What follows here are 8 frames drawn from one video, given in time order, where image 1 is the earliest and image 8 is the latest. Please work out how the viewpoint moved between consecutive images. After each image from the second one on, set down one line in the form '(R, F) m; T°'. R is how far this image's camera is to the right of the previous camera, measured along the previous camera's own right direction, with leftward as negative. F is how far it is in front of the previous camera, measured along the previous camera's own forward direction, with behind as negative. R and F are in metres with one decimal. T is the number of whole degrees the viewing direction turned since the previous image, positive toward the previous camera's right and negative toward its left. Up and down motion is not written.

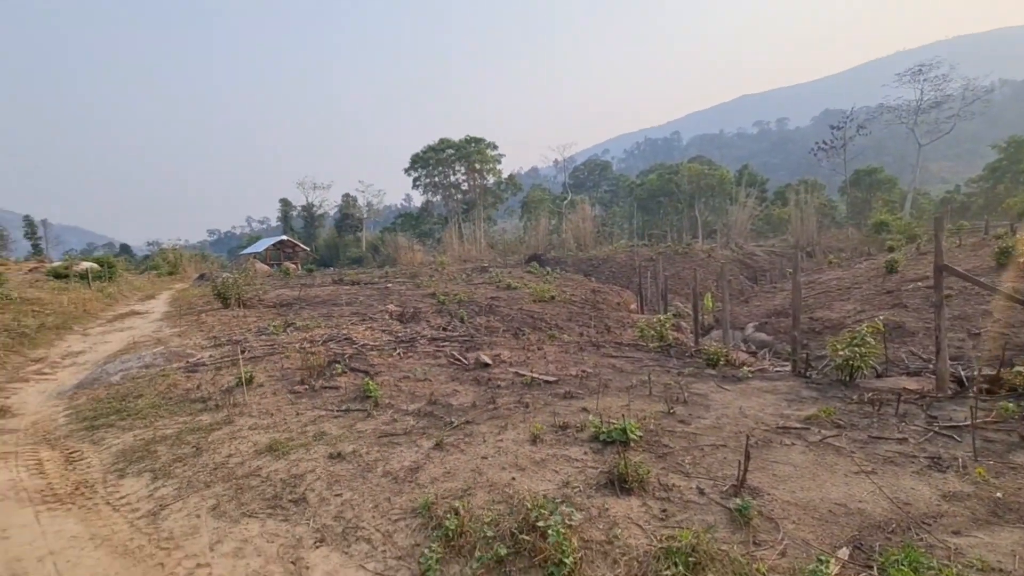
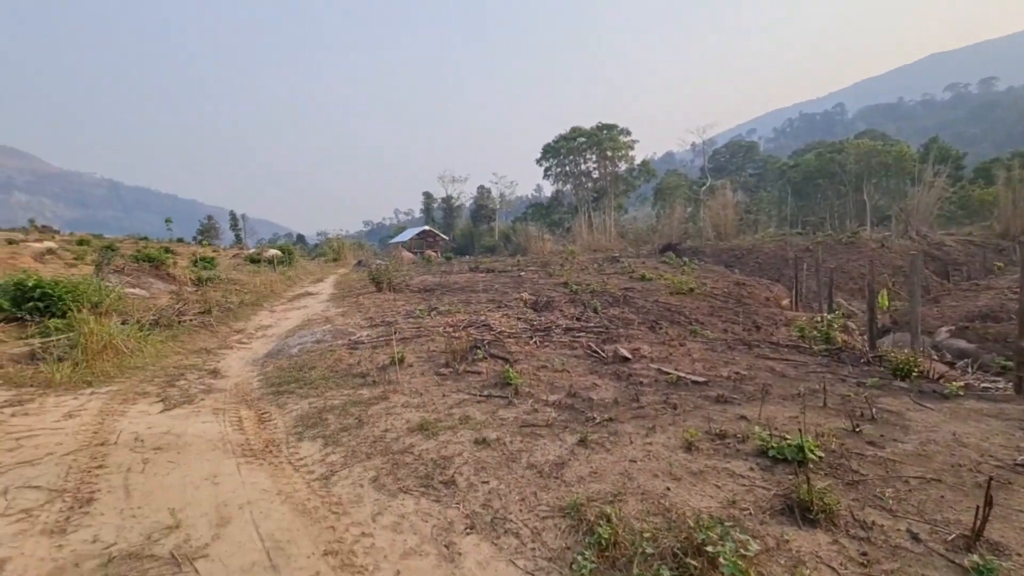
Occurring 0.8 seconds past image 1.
(-0.2, +0.1) m; -15°
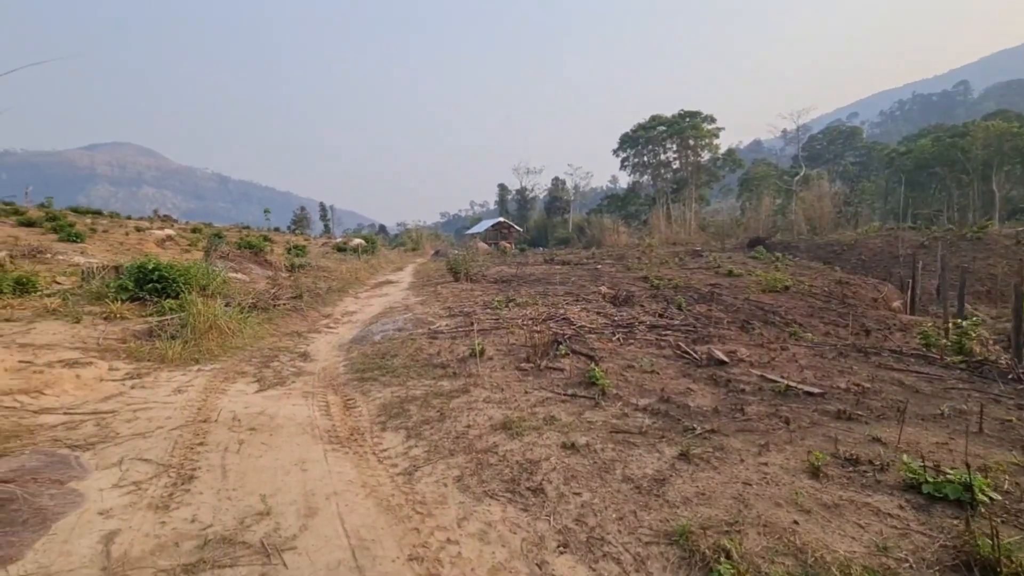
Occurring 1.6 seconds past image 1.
(-0.1, +0.2) m; -8°
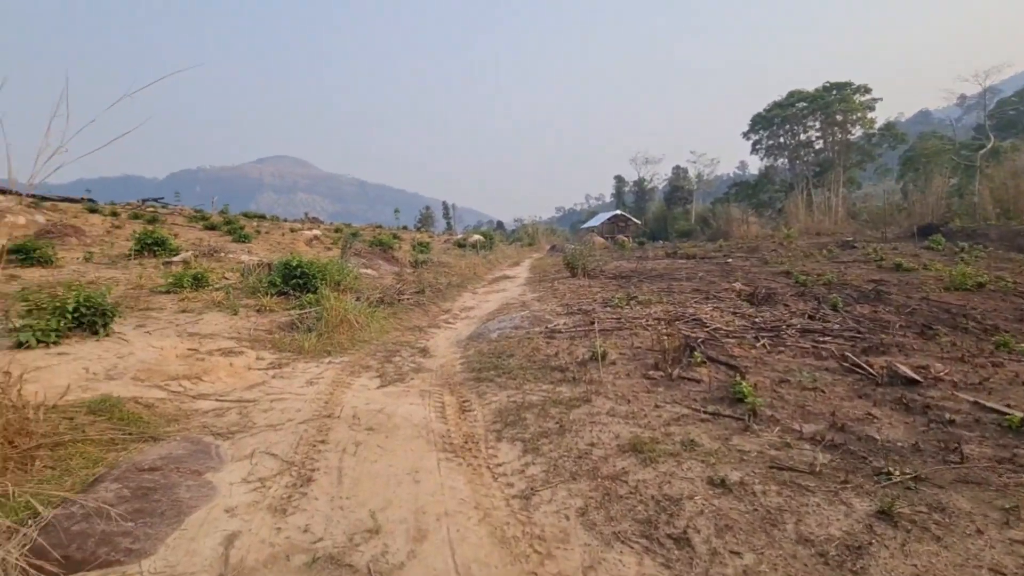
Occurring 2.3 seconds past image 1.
(-0.1, +0.4) m; -13°
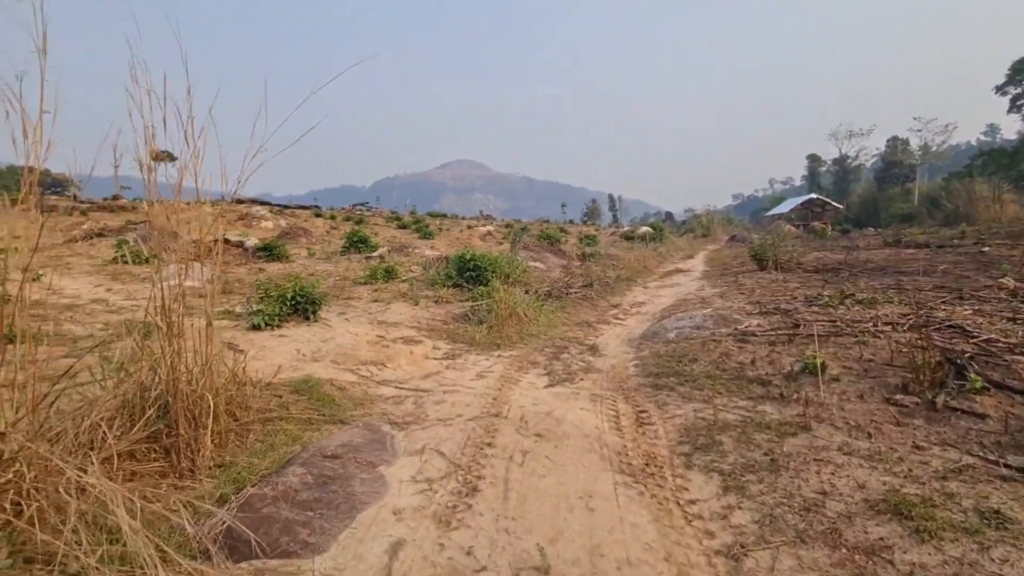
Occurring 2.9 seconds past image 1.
(-0.1, +0.5) m; -19°
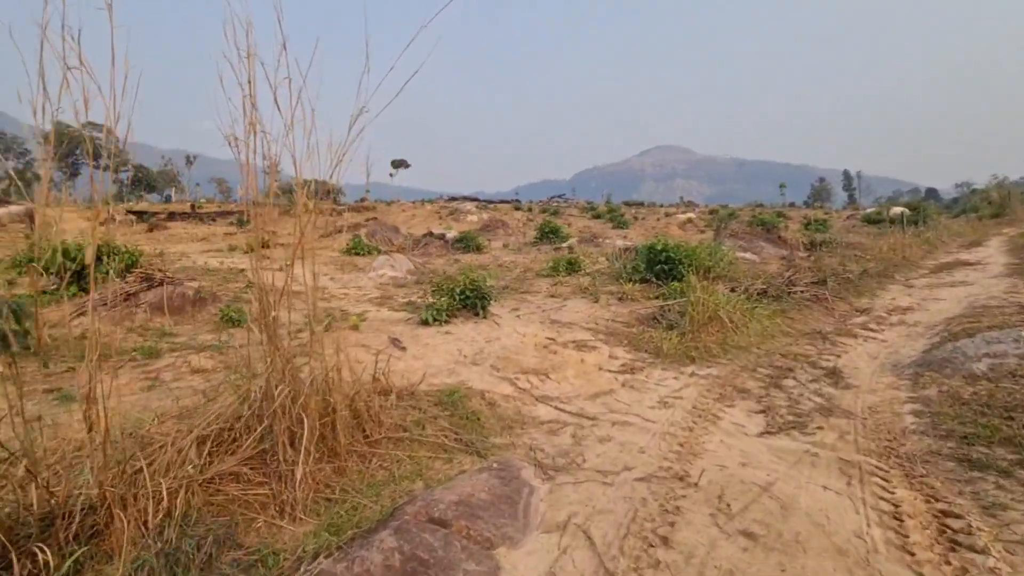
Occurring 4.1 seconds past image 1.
(0.0, +1.1) m; -23°
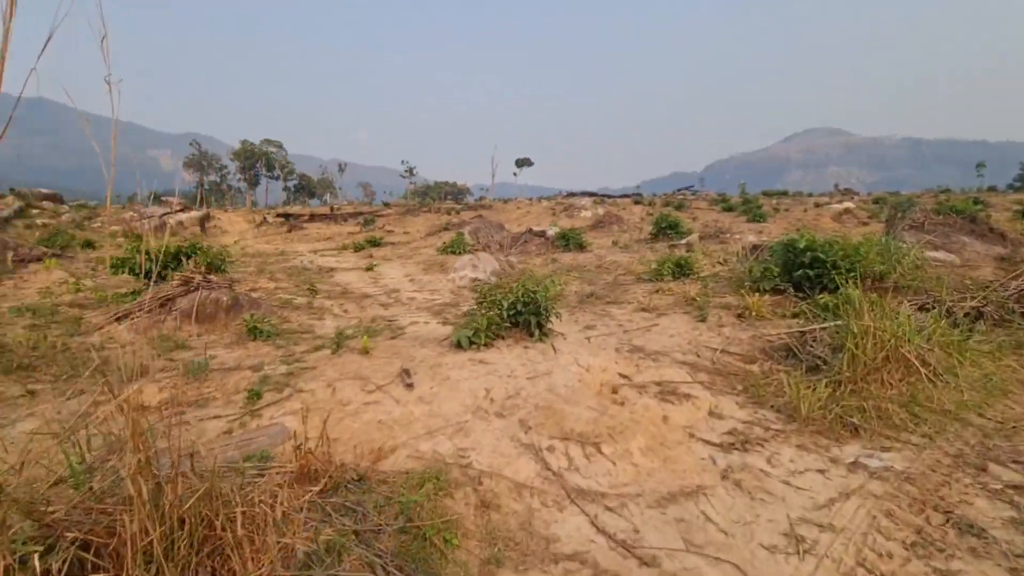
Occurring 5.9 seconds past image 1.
(+0.6, +1.6) m; -14°
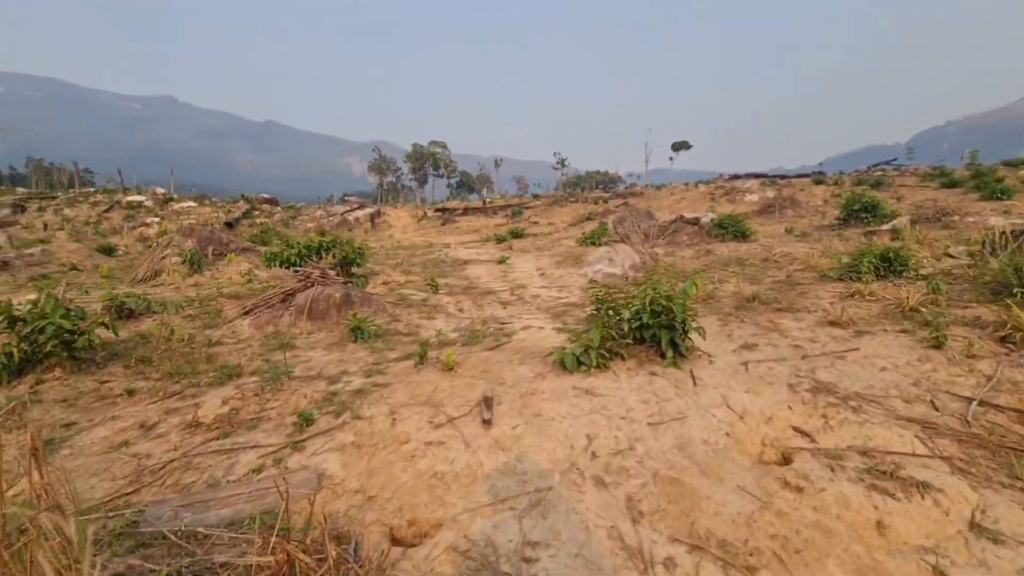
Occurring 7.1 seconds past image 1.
(+0.2, +1.1) m; -17°
